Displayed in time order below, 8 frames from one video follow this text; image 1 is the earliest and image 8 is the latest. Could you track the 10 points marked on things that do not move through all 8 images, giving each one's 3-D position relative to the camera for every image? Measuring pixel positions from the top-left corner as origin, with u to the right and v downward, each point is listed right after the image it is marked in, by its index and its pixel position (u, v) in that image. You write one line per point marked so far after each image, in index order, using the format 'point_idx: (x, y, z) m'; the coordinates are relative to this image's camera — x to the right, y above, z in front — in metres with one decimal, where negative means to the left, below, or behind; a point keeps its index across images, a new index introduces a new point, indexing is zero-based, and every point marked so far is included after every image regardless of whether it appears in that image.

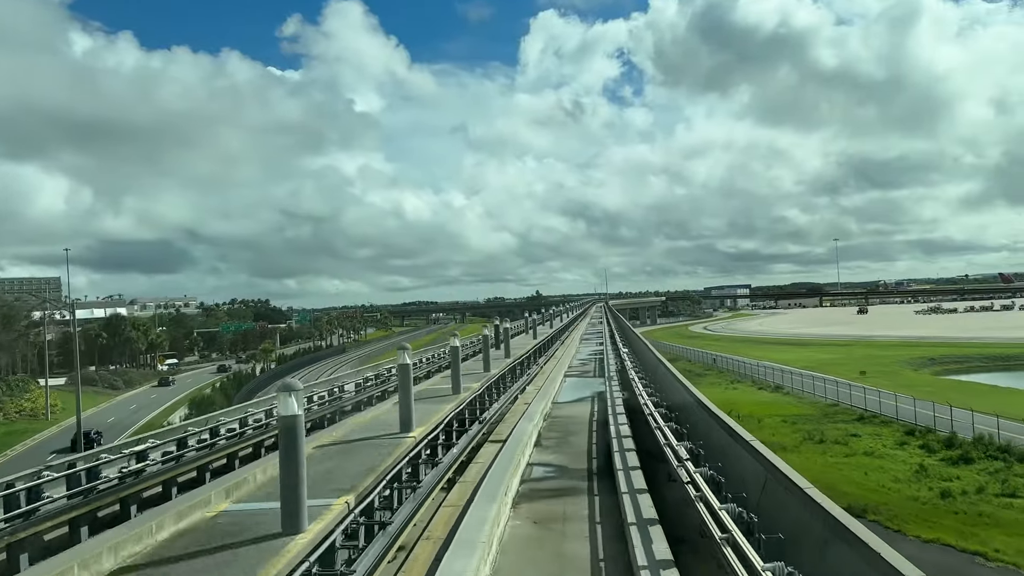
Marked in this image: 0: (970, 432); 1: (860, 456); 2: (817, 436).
0: (+9.7, -3.1, +17.5) m
1: (+7.1, -3.4, +16.7) m
2: (+7.0, -3.4, +19.1) m
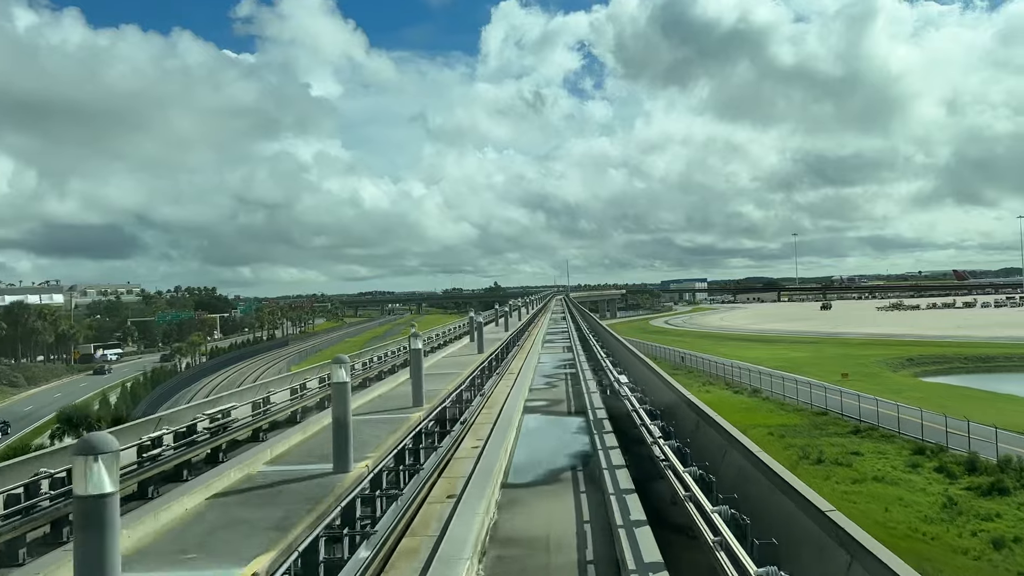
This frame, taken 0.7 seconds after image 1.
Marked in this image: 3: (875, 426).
0: (+8.8, -3.0, +15.0) m
1: (+6.1, -3.3, +14.1) m
2: (+6.0, -3.3, +16.5) m
3: (+8.2, -3.1, +18.6) m
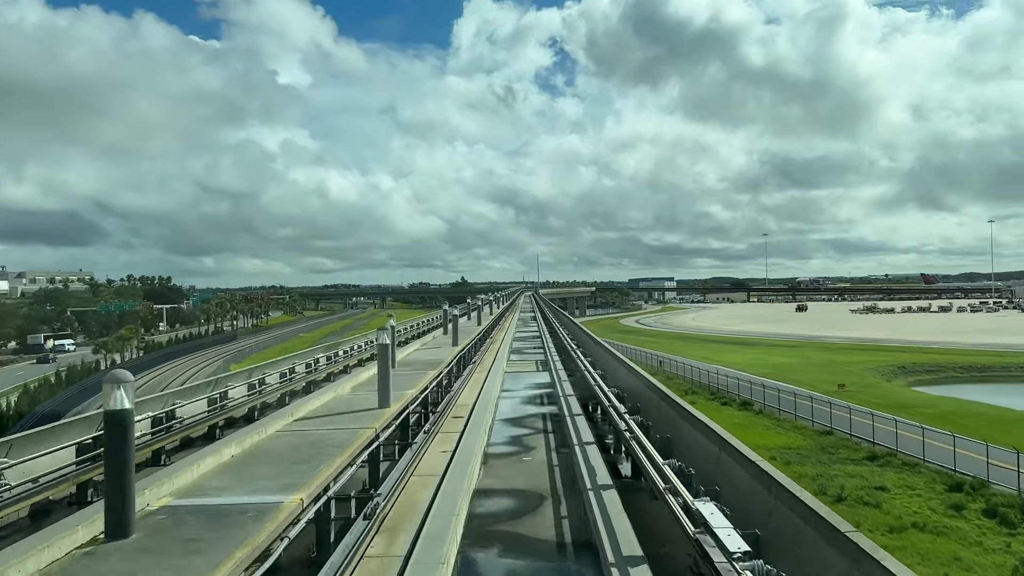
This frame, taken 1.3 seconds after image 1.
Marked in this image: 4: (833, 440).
0: (+8.1, -3.1, +12.4) m
1: (+5.5, -3.4, +11.4) m
2: (+5.3, -3.3, +13.7) m
3: (+7.4, -3.2, +15.9) m
4: (+6.8, -3.2, +17.5) m
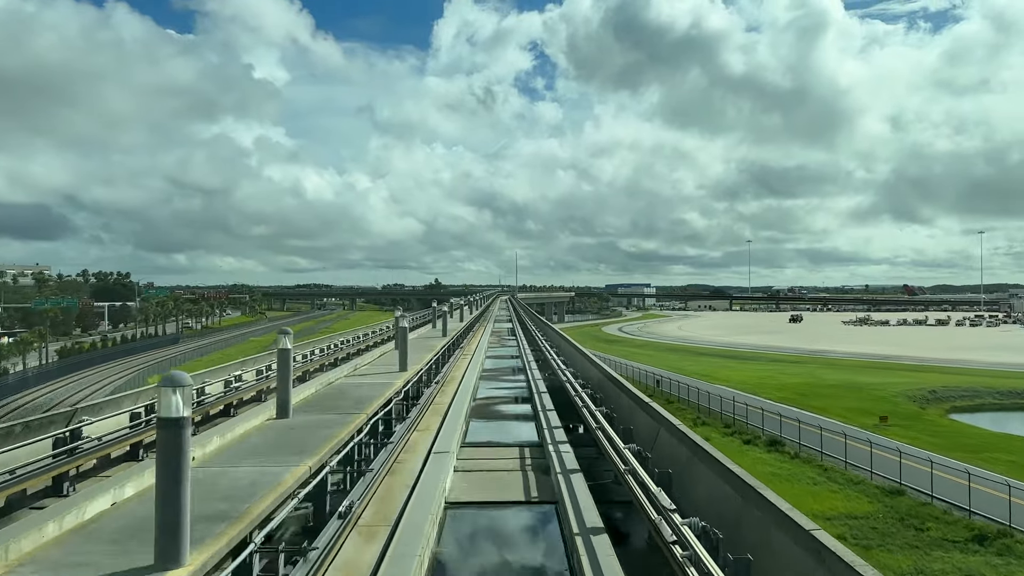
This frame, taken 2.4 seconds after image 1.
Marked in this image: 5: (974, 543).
0: (+7.8, -3.3, +8.0) m
1: (+5.2, -3.5, +6.8) m
2: (+4.9, -3.5, +9.2) m
3: (+6.9, -3.4, +11.4) m
4: (+6.3, -3.4, +13.0) m
5: (+6.3, -3.5, +11.3) m
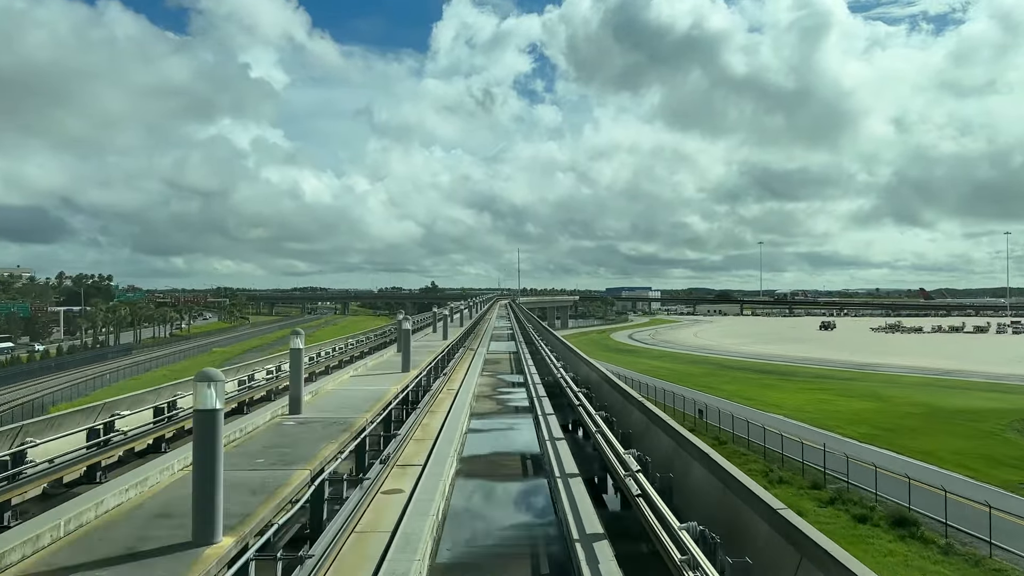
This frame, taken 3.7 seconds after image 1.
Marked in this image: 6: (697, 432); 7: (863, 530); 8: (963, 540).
0: (+7.8, -3.3, +2.2) m
1: (+5.2, -3.5, +1.0) m
2: (+5.0, -3.5, +3.4) m
3: (+7.0, -3.4, +5.6) m
4: (+6.4, -3.5, +7.2) m
5: (+6.4, -3.5, +5.5) m
6: (+4.4, -3.4, +19.3) m
7: (+5.1, -3.5, +12.1) m
8: (+6.2, -3.4, +11.4) m
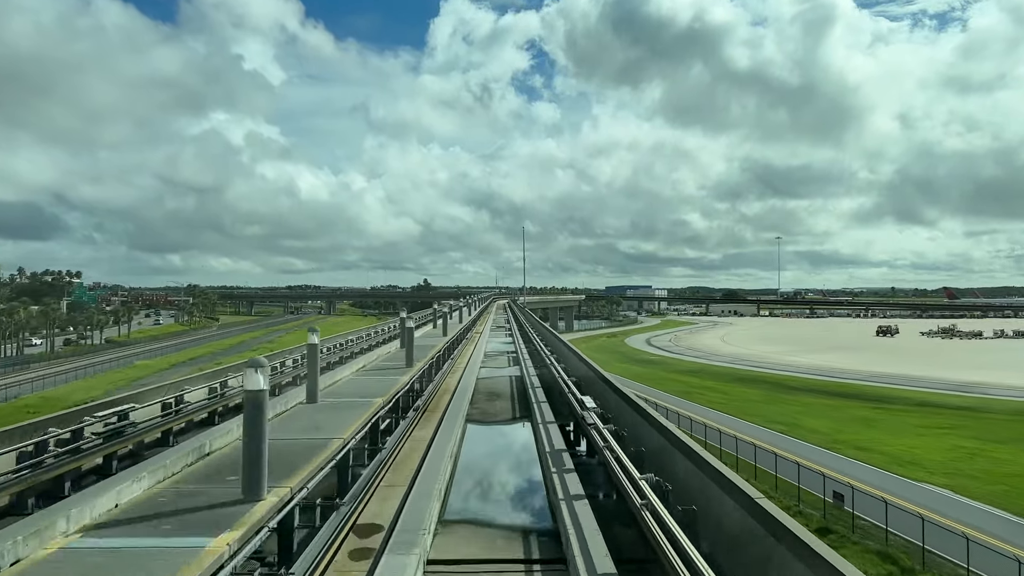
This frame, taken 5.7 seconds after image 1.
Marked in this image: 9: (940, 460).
0: (+7.9, -3.3, -6.3) m
1: (+5.4, -3.5, -7.4) m
2: (+5.1, -3.5, -5.1) m
3: (+7.1, -3.4, -2.8) m
4: (+6.5, -3.5, -1.3) m
5: (+6.5, -3.5, -3.0) m
6: (+4.5, -3.3, +10.8) m
7: (+5.2, -3.5, +3.6) m
8: (+6.3, -3.4, +2.9) m
9: (+8.9, -3.6, +16.8) m
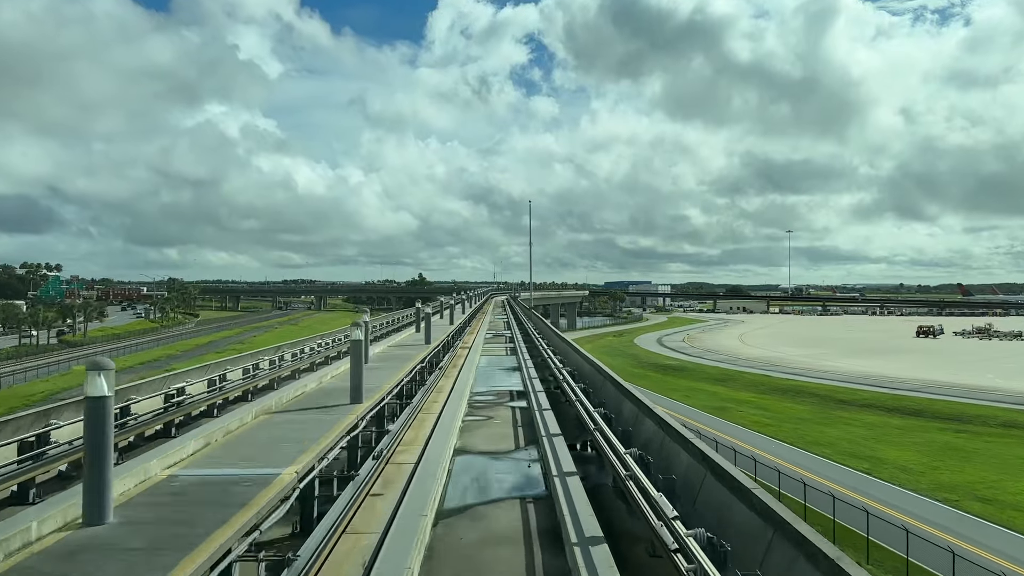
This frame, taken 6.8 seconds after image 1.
0: (+8.0, -3.4, -10.9) m
1: (+5.5, -3.6, -12.1) m
2: (+5.2, -3.6, -9.7) m
3: (+7.2, -3.5, -7.5) m
4: (+6.5, -3.5, -5.9) m
5: (+6.6, -3.5, -7.6) m
6: (+4.5, -3.3, +6.2) m
7: (+5.3, -3.5, -1.0) m
8: (+6.4, -3.4, -1.7) m
9: (+8.9, -3.5, +12.2) m
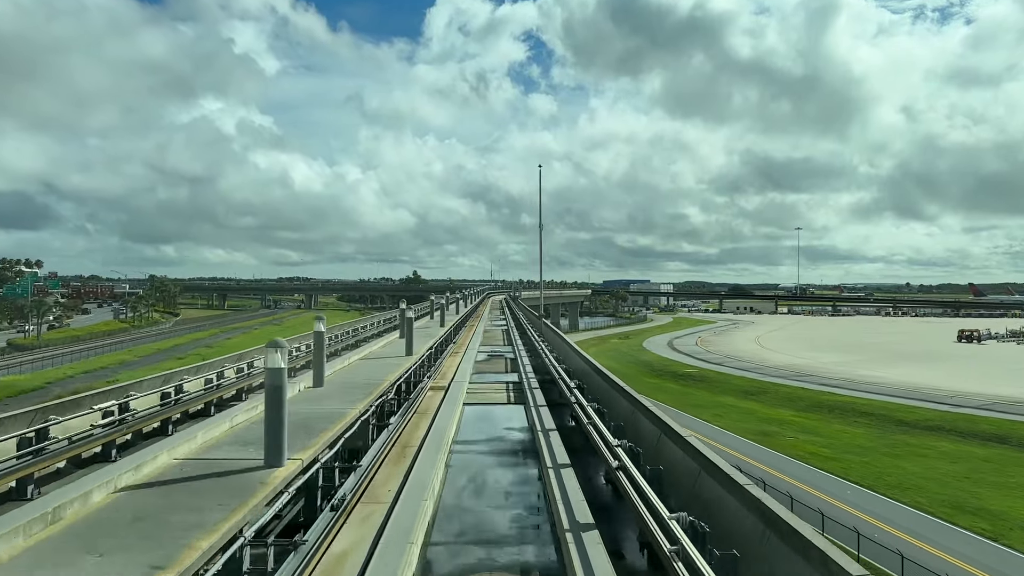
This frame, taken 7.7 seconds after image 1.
0: (+8.1, -3.5, -14.8) m
1: (+5.6, -3.7, -16.0) m
2: (+5.3, -3.6, -13.6) m
3: (+7.3, -3.5, -11.4) m
4: (+6.6, -3.6, -9.8) m
5: (+6.7, -3.6, -11.5) m
6: (+4.6, -3.3, +2.3) m
7: (+5.4, -3.5, -4.9) m
8: (+6.4, -3.5, -5.6) m
9: (+8.9, -3.6, +8.3) m
